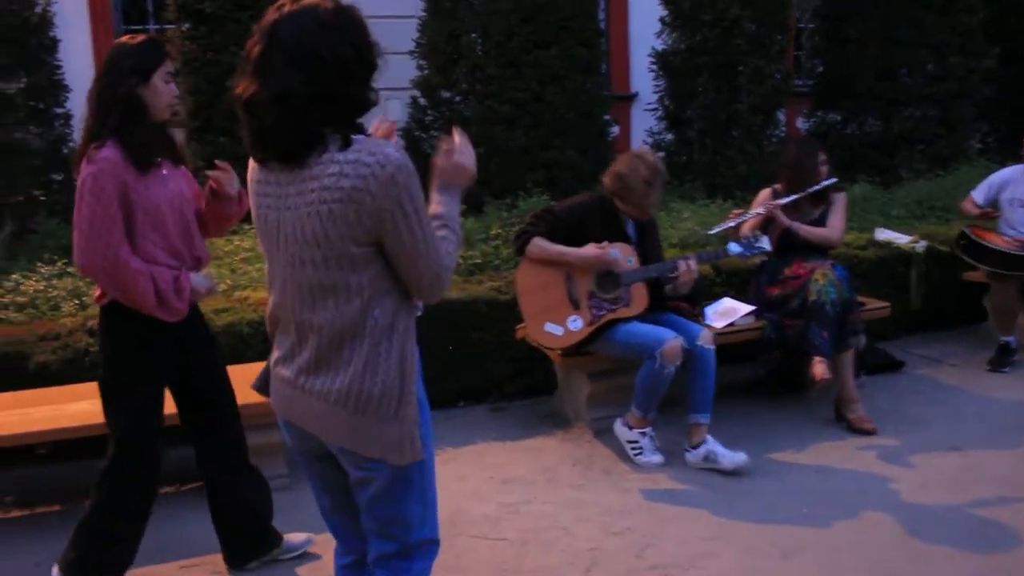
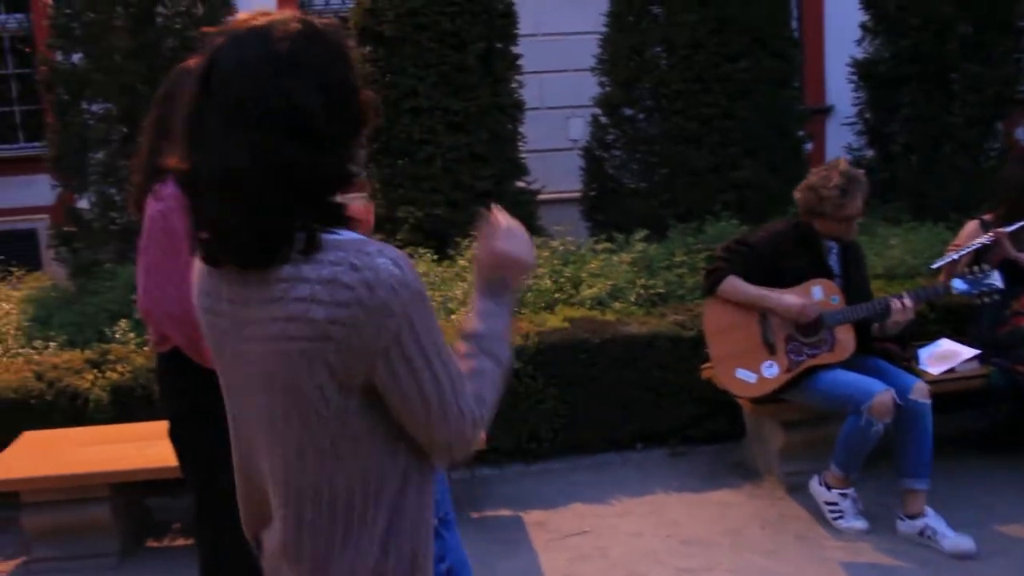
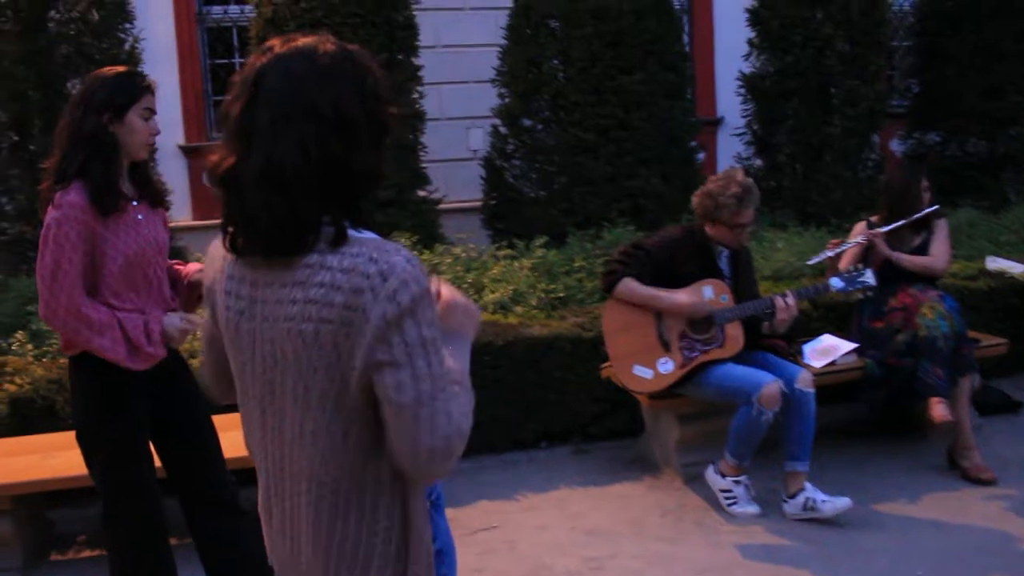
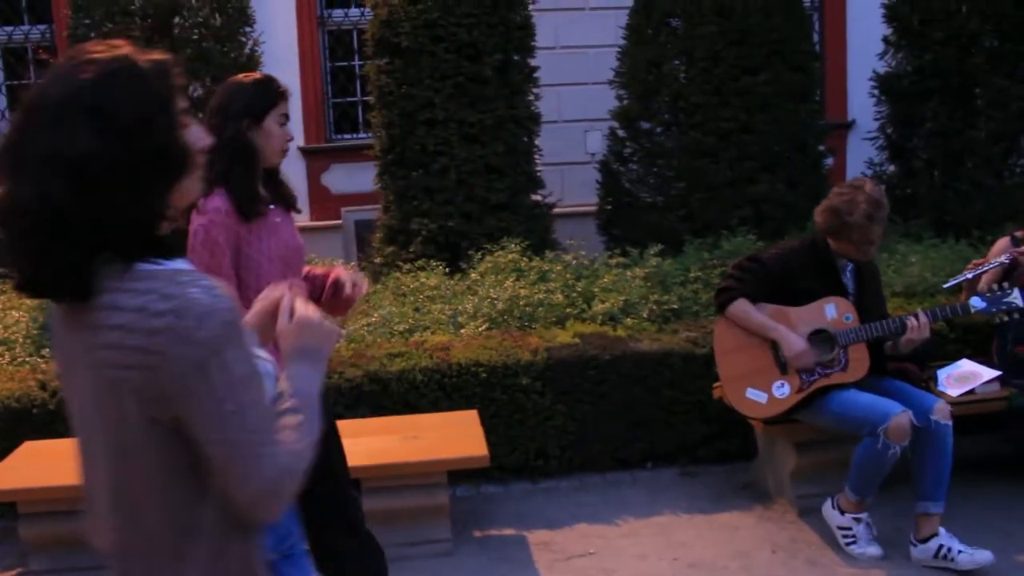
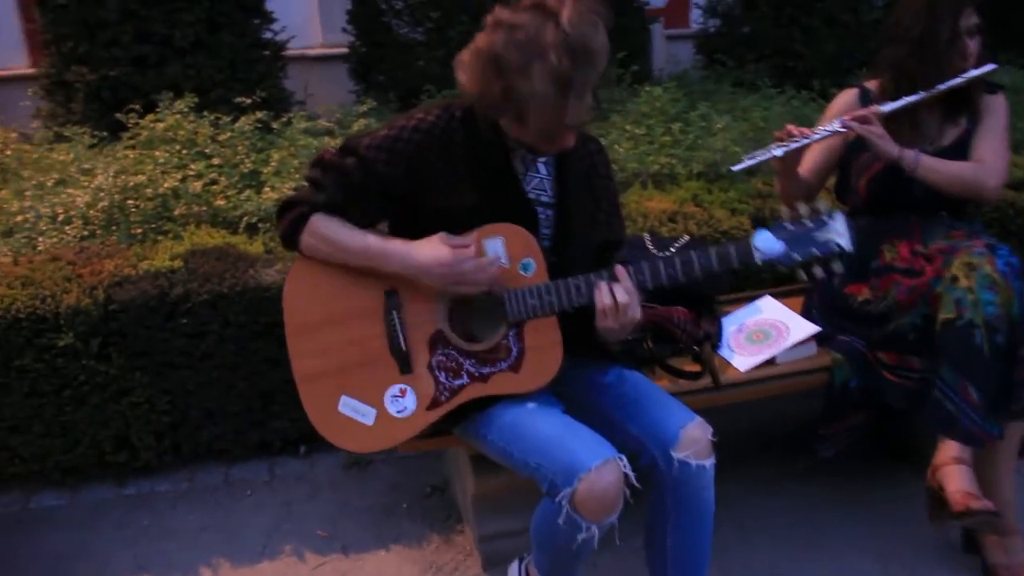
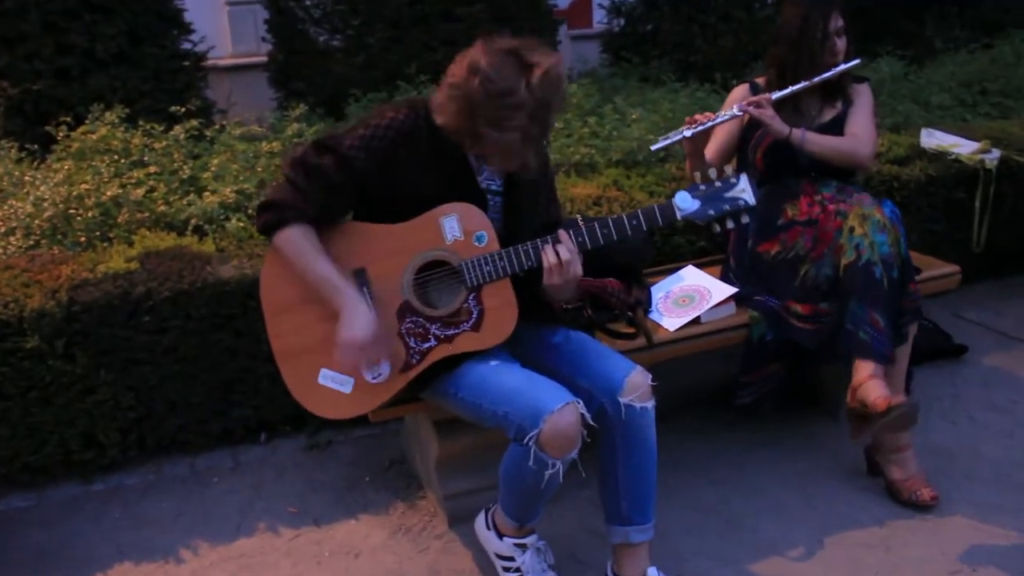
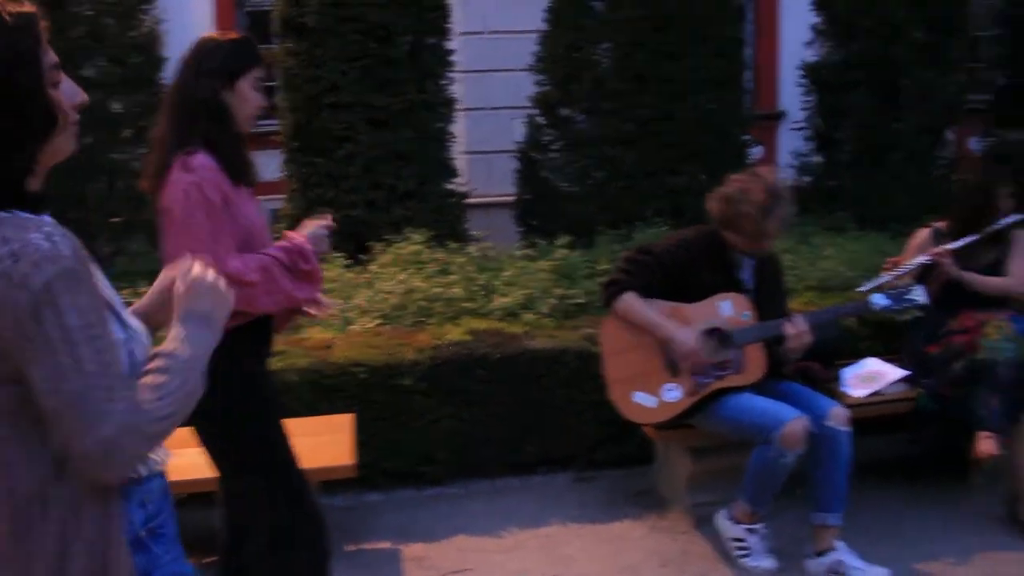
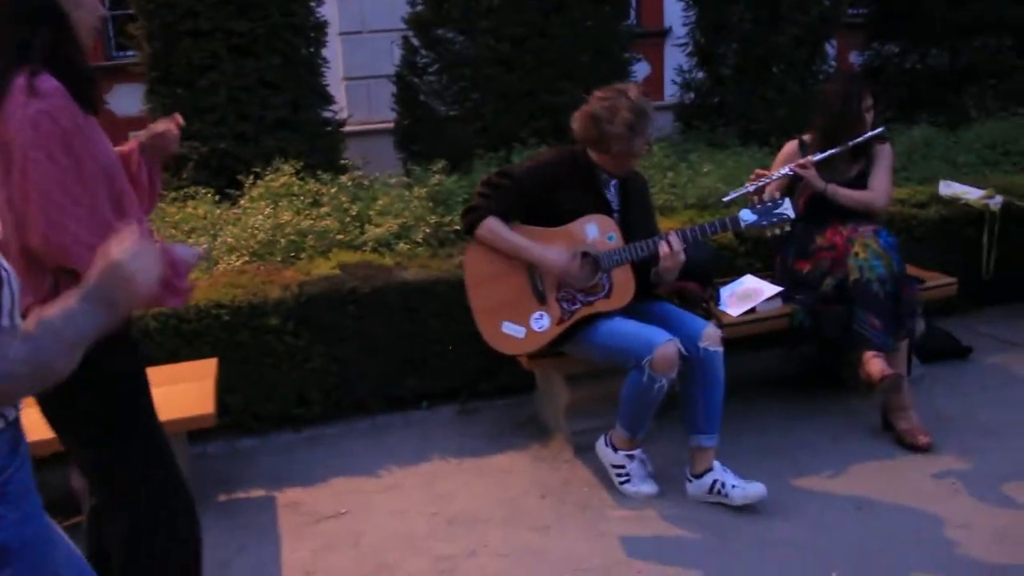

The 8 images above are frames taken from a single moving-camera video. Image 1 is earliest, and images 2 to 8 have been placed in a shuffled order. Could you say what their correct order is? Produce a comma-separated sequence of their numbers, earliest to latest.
3, 2, 4, 7, 8, 6, 5
